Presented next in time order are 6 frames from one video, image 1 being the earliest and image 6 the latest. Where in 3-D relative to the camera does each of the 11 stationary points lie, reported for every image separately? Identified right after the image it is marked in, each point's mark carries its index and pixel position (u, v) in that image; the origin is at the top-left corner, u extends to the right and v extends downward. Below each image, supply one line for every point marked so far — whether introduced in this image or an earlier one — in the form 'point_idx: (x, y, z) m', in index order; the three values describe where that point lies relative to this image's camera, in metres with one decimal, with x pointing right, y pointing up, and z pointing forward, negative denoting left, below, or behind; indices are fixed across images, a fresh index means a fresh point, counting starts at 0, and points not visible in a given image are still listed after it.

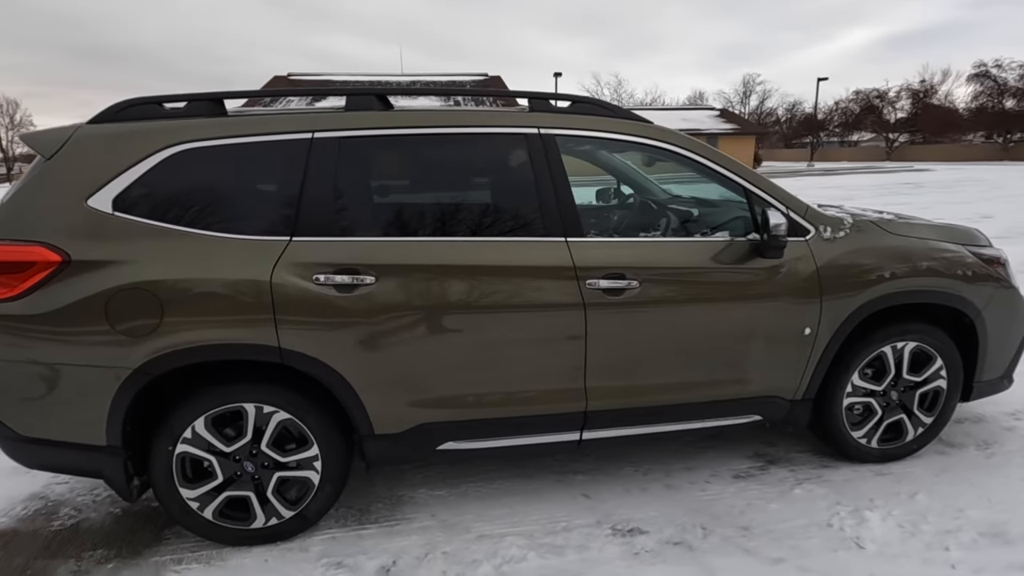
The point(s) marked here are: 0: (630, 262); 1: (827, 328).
0: (+0.5, +0.1, +2.6) m
1: (+1.4, -0.2, +2.9) m
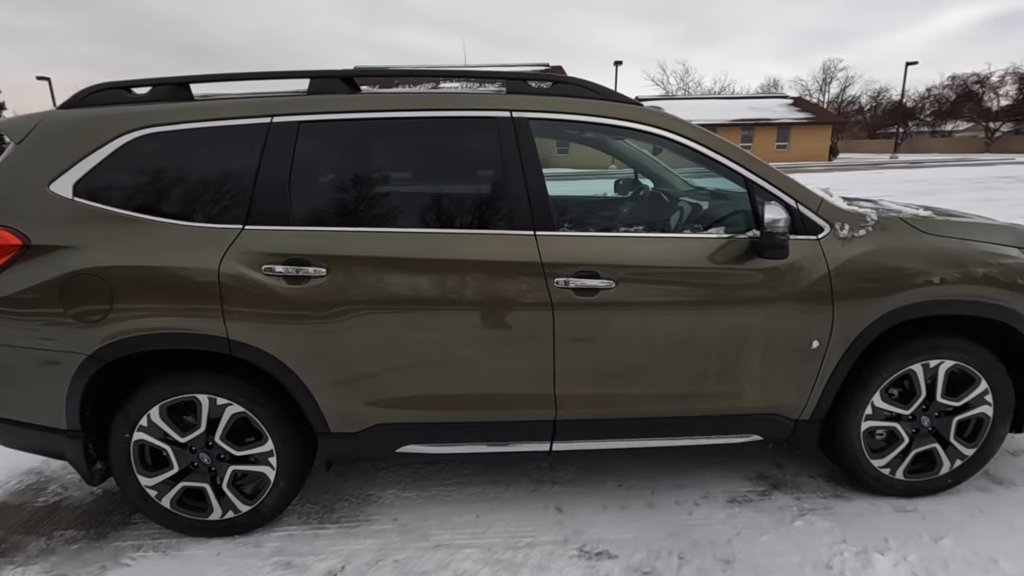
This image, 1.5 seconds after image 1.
0: (+0.3, +0.1, +2.4) m
1: (+1.3, -0.2, +2.5) m
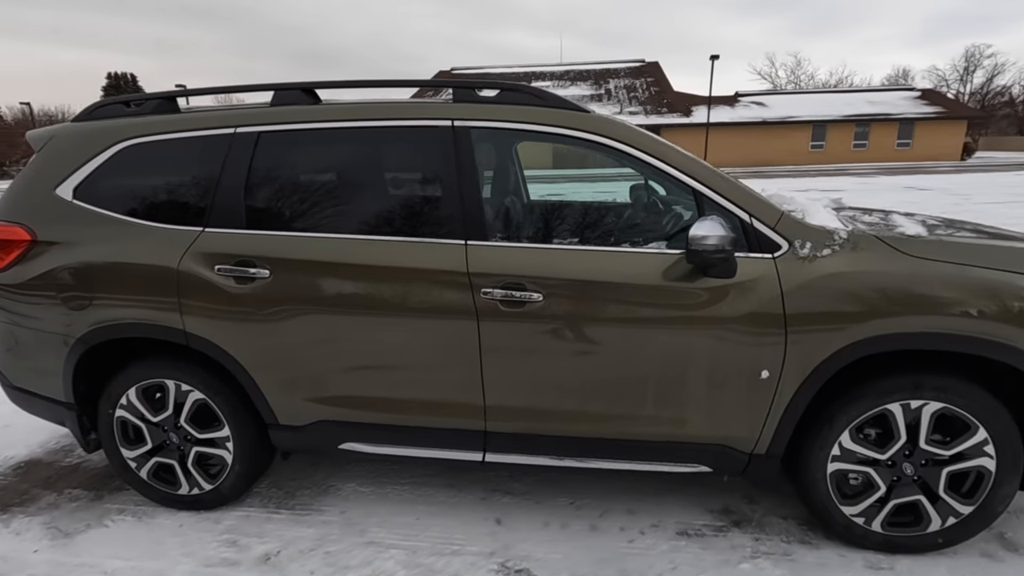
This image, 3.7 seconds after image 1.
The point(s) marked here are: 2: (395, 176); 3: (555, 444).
0: (+0.1, +0.1, +2.4) m
1: (+1.0, -0.3, +2.3) m
2: (-0.4, +0.5, +2.5) m
3: (+0.2, -0.6, +2.5) m
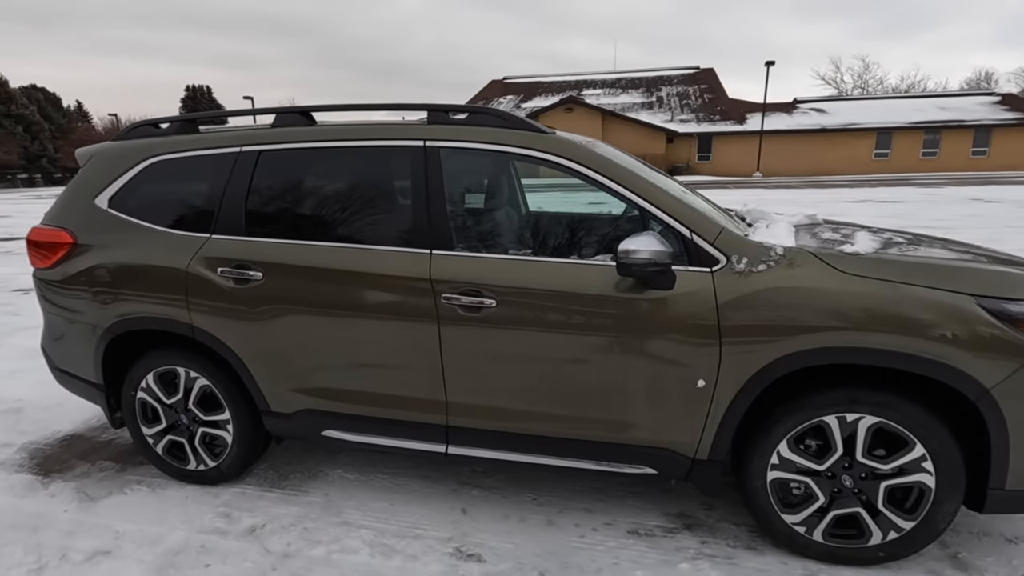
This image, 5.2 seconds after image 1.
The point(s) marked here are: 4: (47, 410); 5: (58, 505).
0: (-0.1, 0.0, +2.6) m
1: (+0.8, -0.4, +2.4) m
2: (-0.5, +0.4, +2.7) m
3: (0.0, -0.7, +2.7) m
4: (-3.0, -0.8, +4.0) m
5: (-2.2, -1.0, +3.0) m
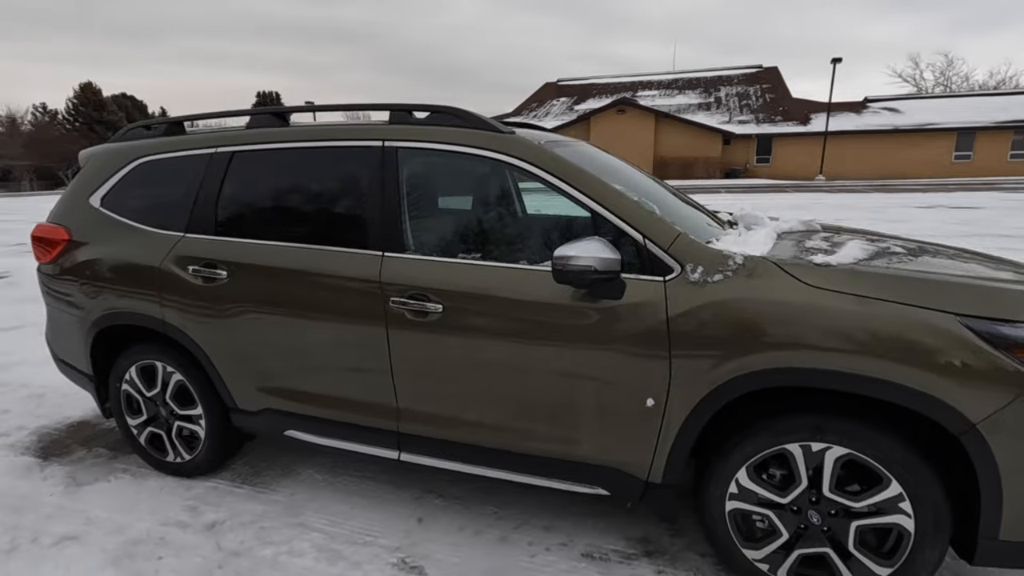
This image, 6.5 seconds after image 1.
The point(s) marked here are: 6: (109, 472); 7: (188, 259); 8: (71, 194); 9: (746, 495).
0: (-0.3, 0.0, +2.5) m
1: (+0.6, -0.4, +2.2) m
2: (-0.7, +0.4, +2.7) m
3: (-0.2, -0.7, +2.6) m
4: (-3.0, -0.7, +4.2) m
5: (-2.3, -1.0, +3.1) m
6: (-2.1, -1.0, +3.3) m
7: (-1.5, +0.1, +2.9) m
8: (-2.4, +0.5, +3.3) m
9: (+0.8, -0.7, +2.2) m
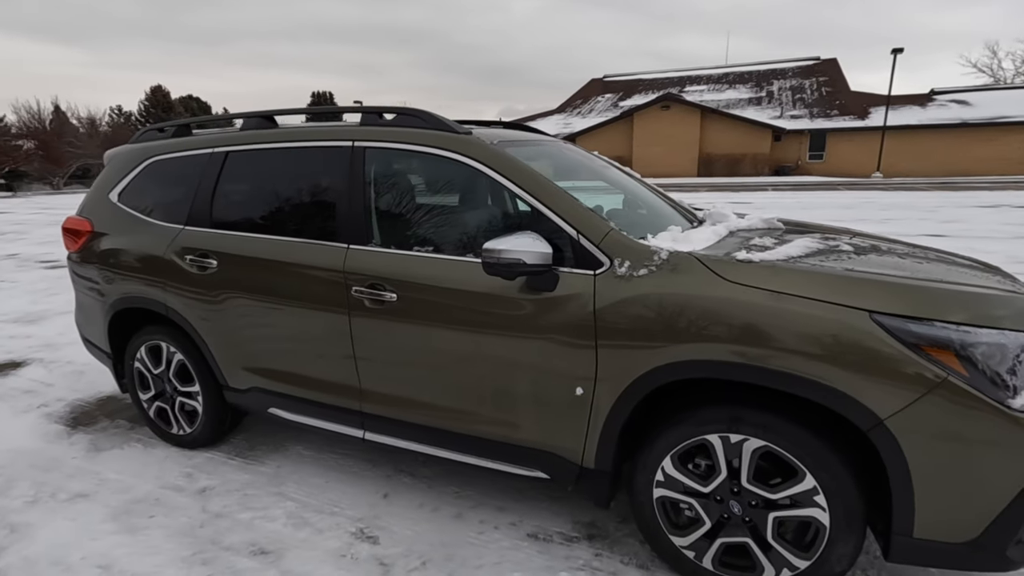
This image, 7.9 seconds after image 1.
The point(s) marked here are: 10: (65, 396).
0: (-0.5, +0.1, +2.6) m
1: (+0.4, -0.4, +2.3) m
2: (-0.8, +0.5, +2.9) m
3: (-0.4, -0.6, +2.8) m
4: (-3.1, -0.6, +4.7) m
5: (-2.5, -0.9, +3.5) m
6: (-2.3, -0.9, +3.6) m
7: (-1.7, +0.2, +3.2) m
8: (-2.5, +0.6, +3.7) m
9: (+0.6, -0.7, +2.3) m
10: (-3.1, -0.7, +4.3) m
